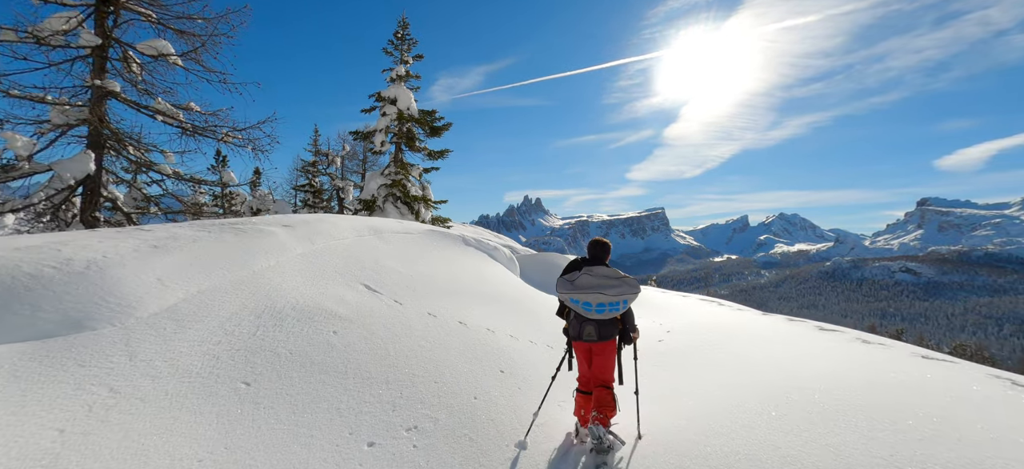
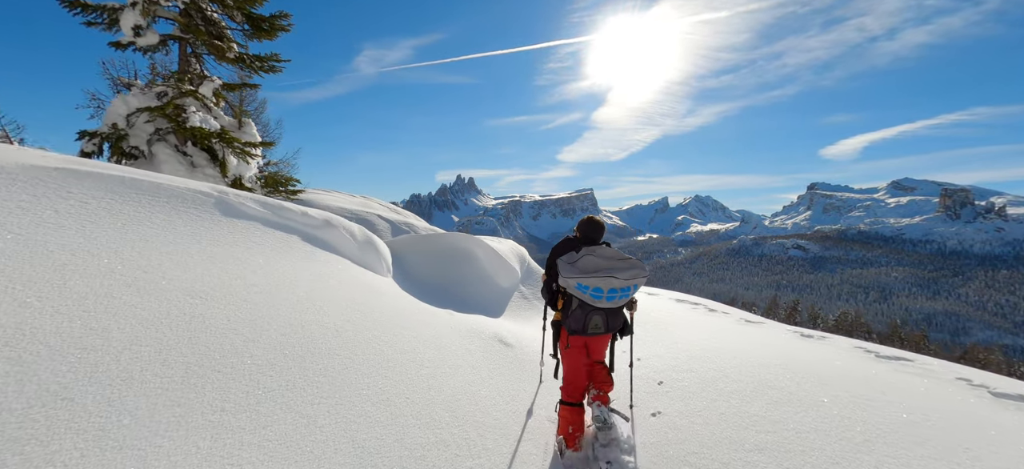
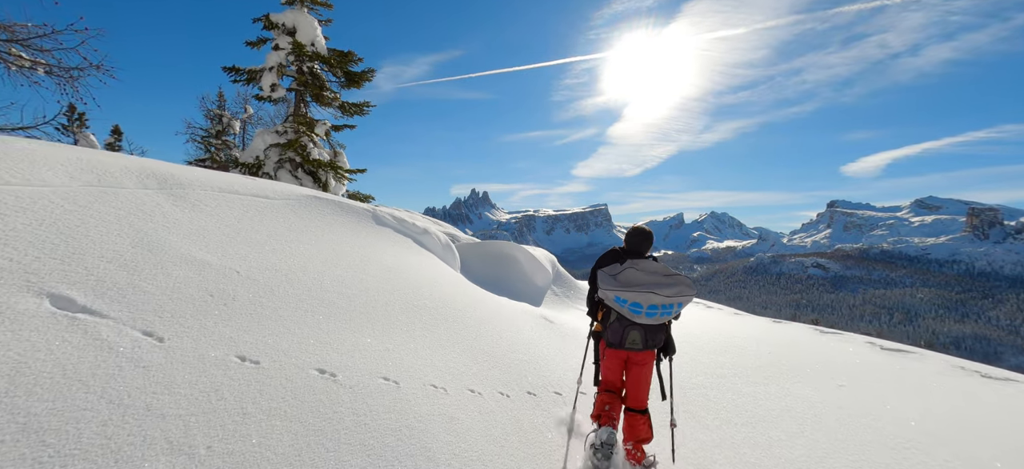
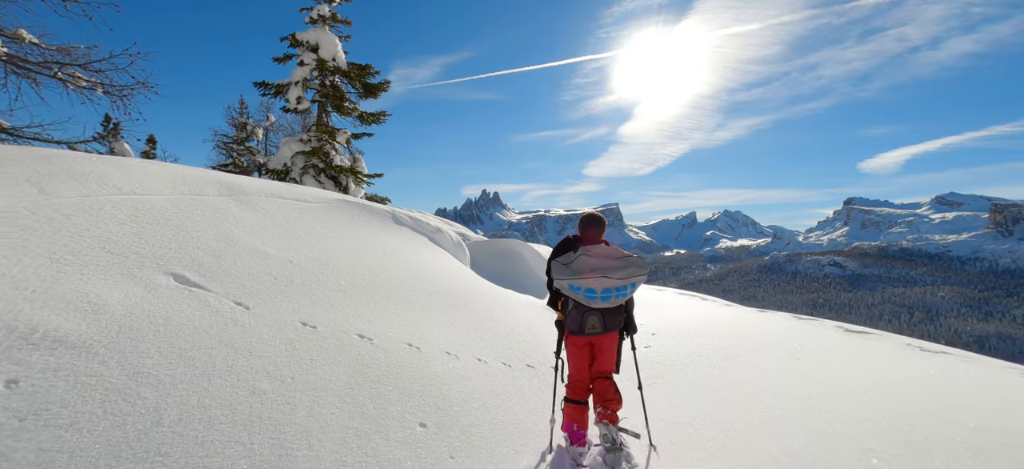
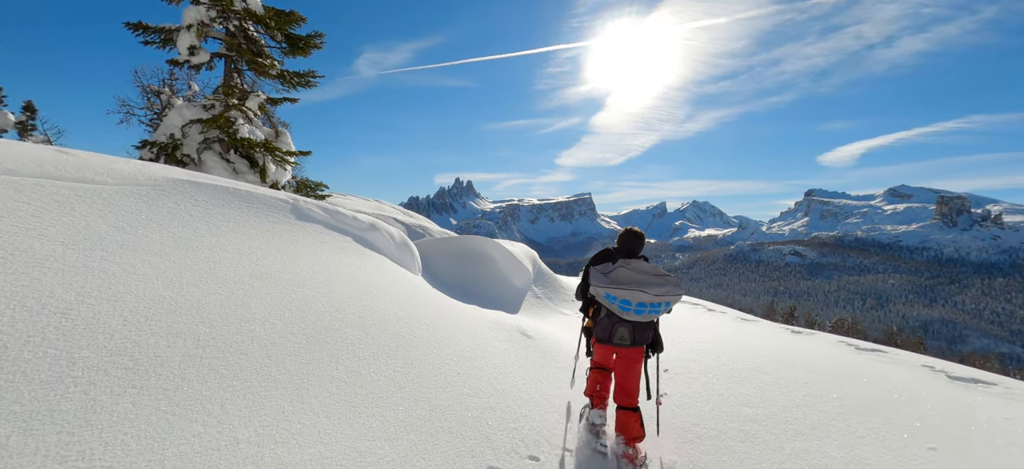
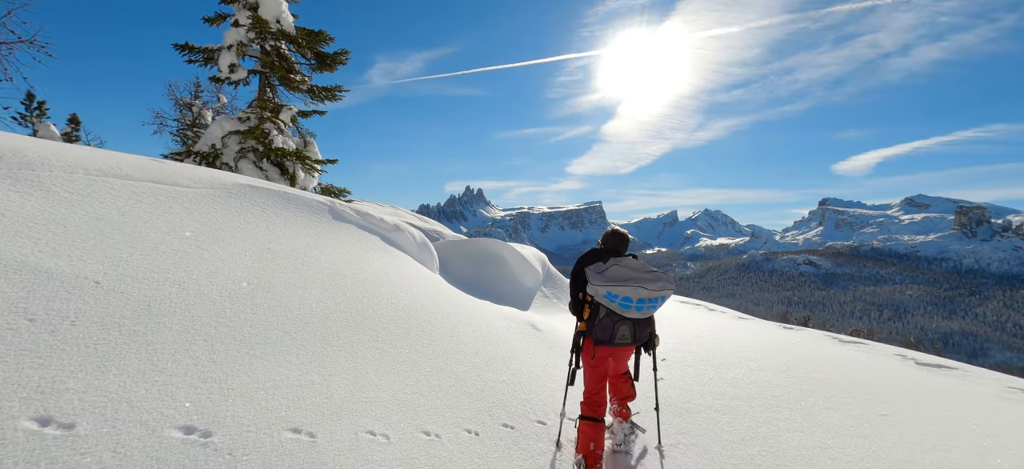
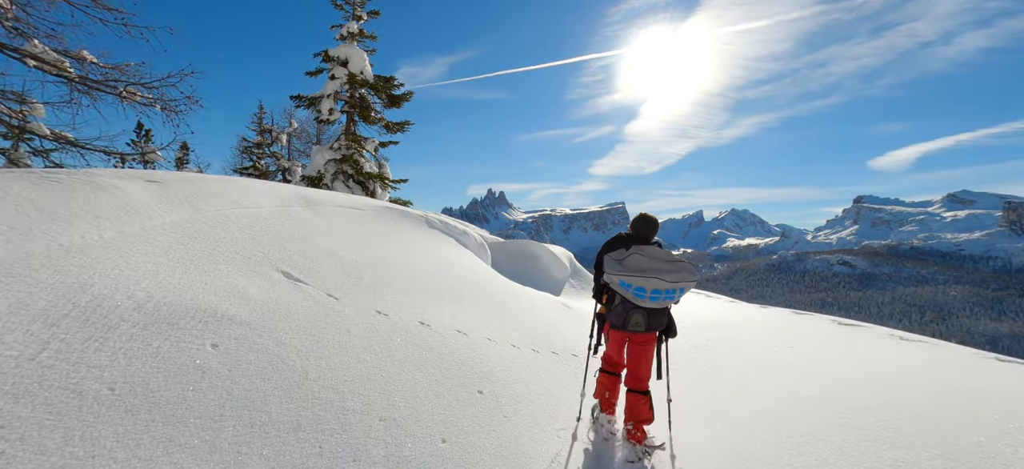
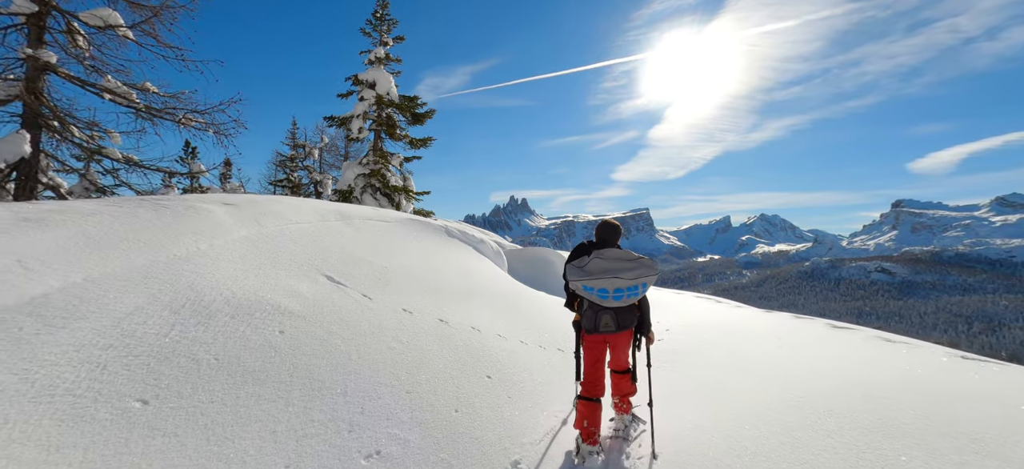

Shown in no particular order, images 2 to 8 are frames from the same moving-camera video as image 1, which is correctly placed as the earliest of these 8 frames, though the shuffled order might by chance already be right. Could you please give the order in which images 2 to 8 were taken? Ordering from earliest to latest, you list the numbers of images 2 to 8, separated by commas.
8, 7, 4, 3, 6, 5, 2
